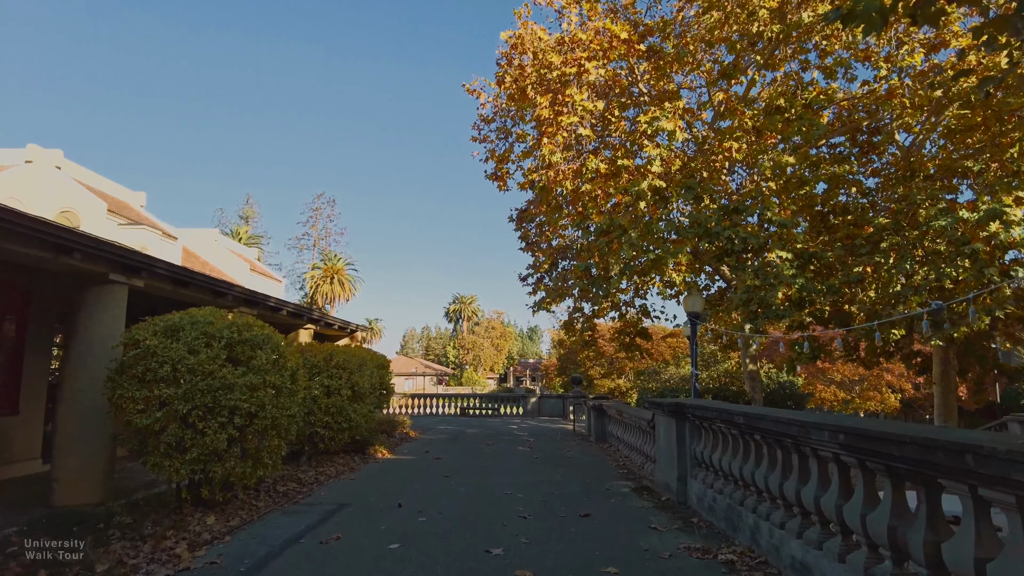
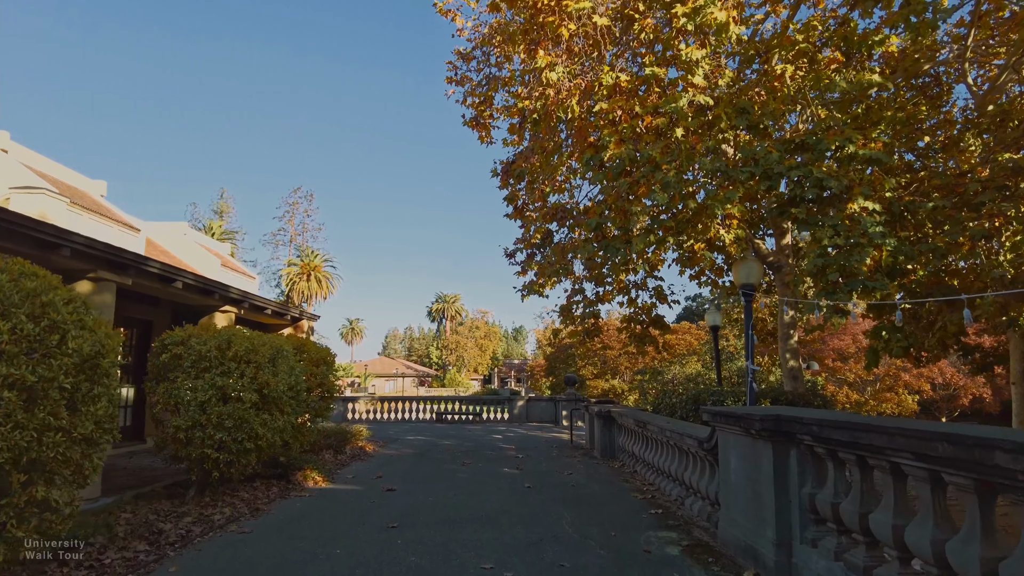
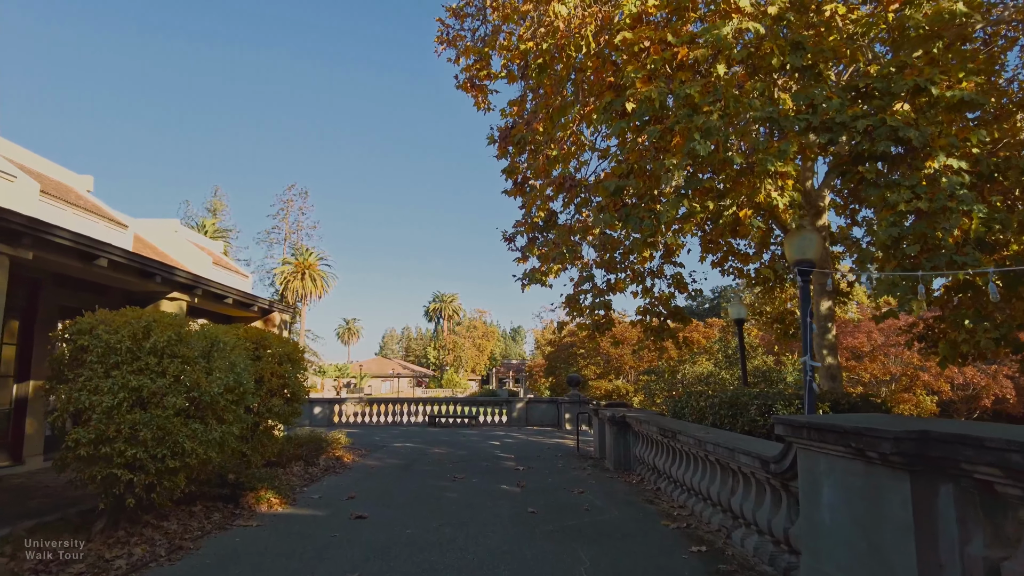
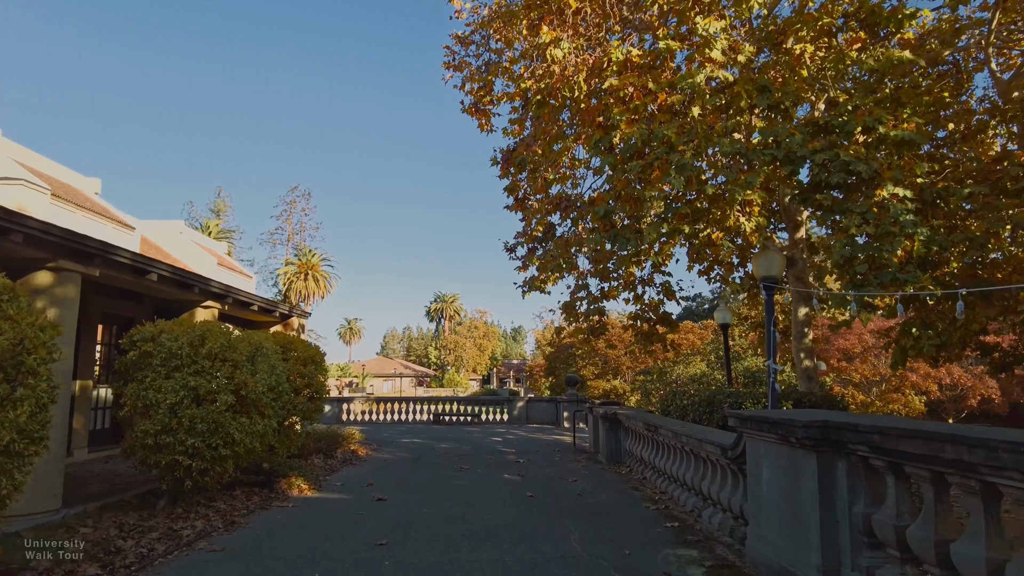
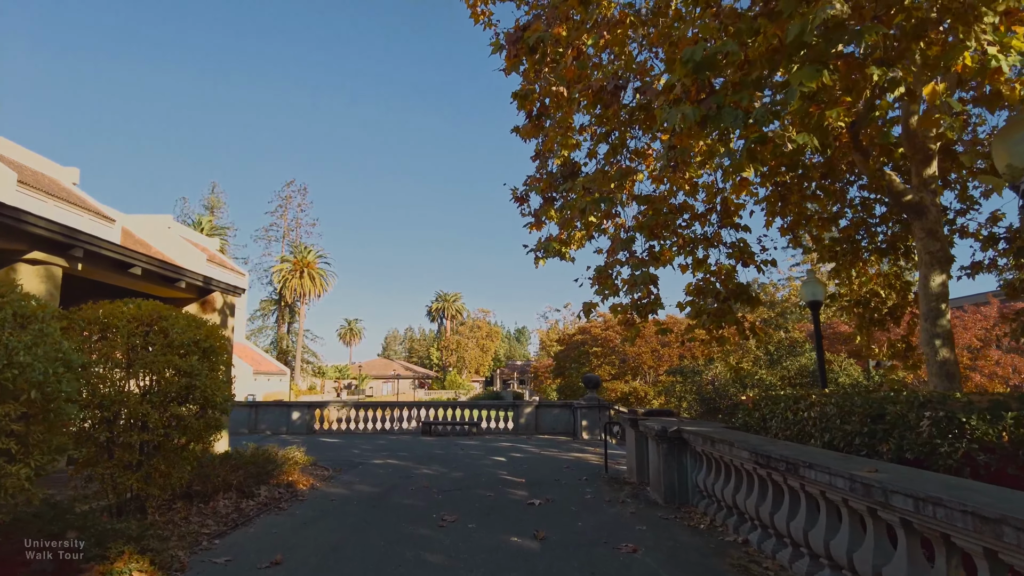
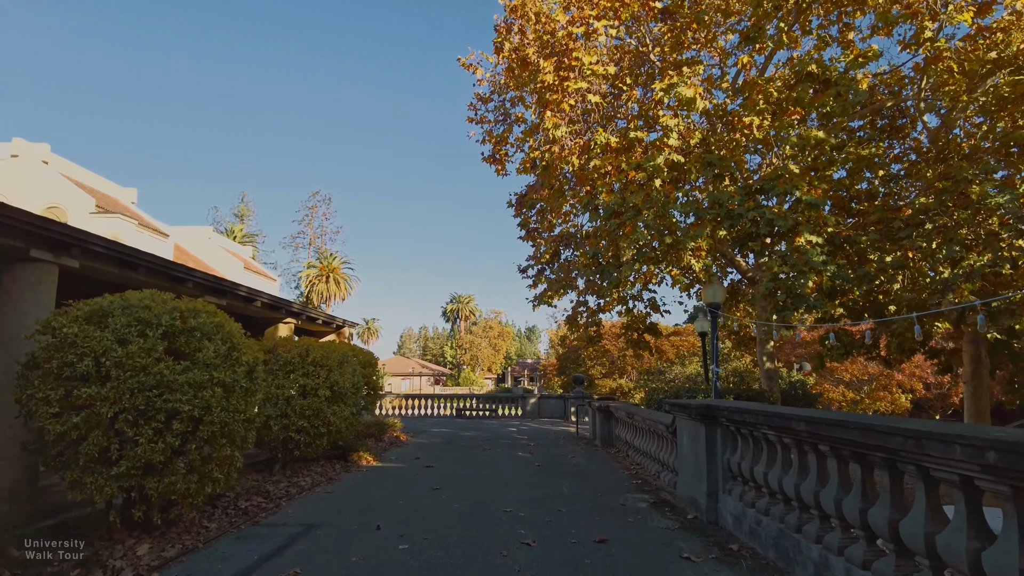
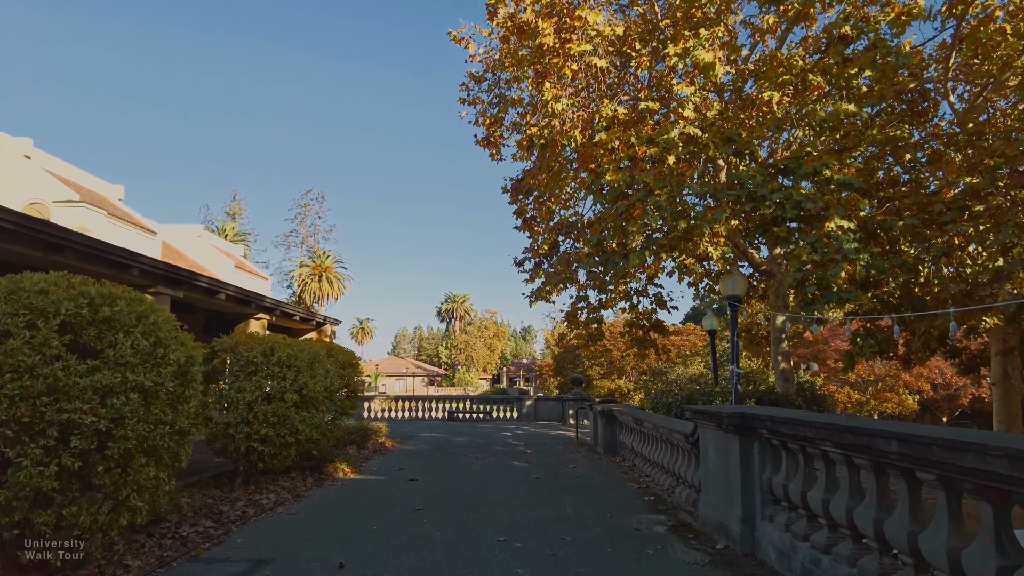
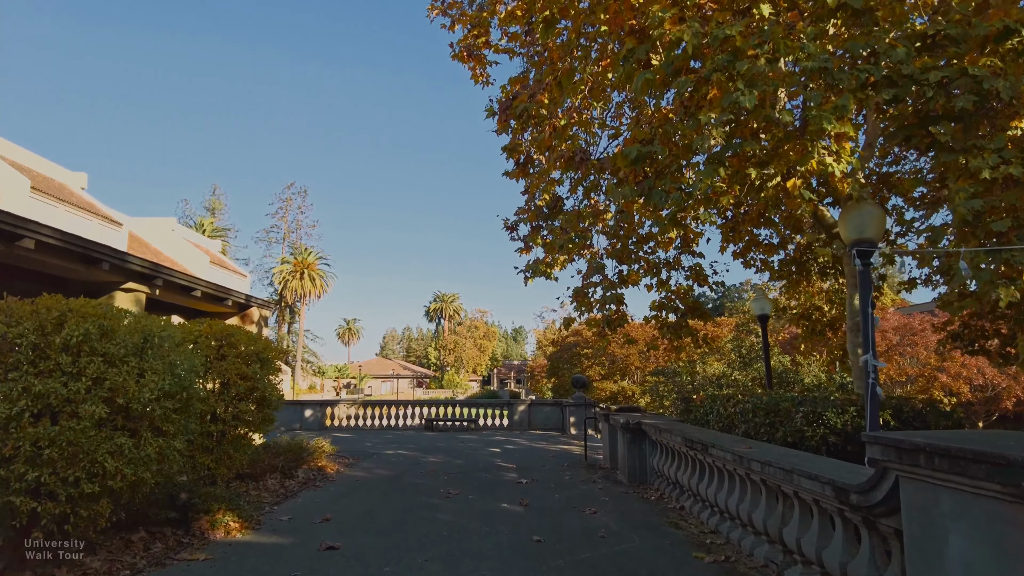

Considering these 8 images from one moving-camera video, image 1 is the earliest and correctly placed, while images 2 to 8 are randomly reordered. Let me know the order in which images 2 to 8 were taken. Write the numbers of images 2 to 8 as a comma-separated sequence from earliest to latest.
6, 7, 2, 4, 3, 8, 5
